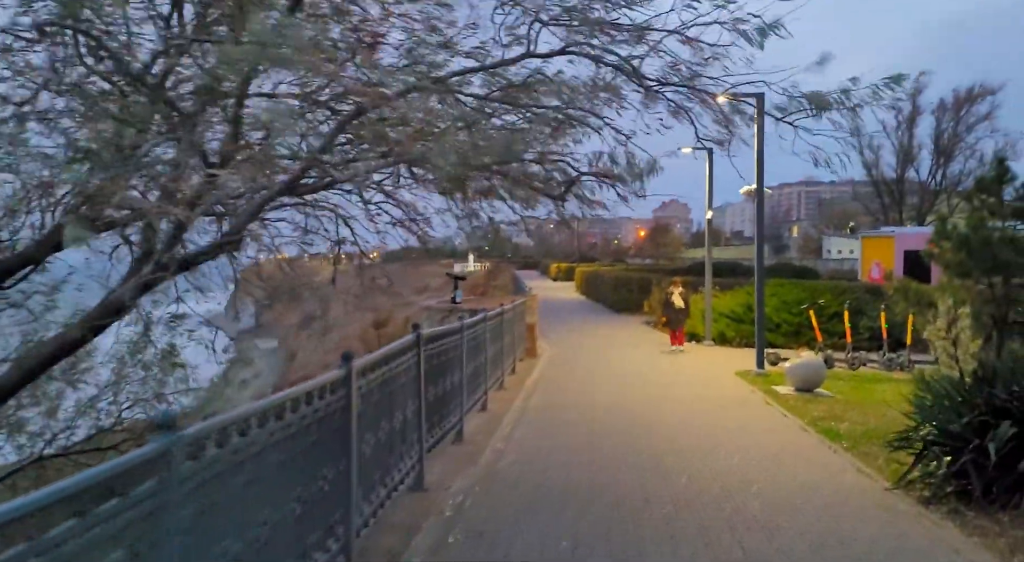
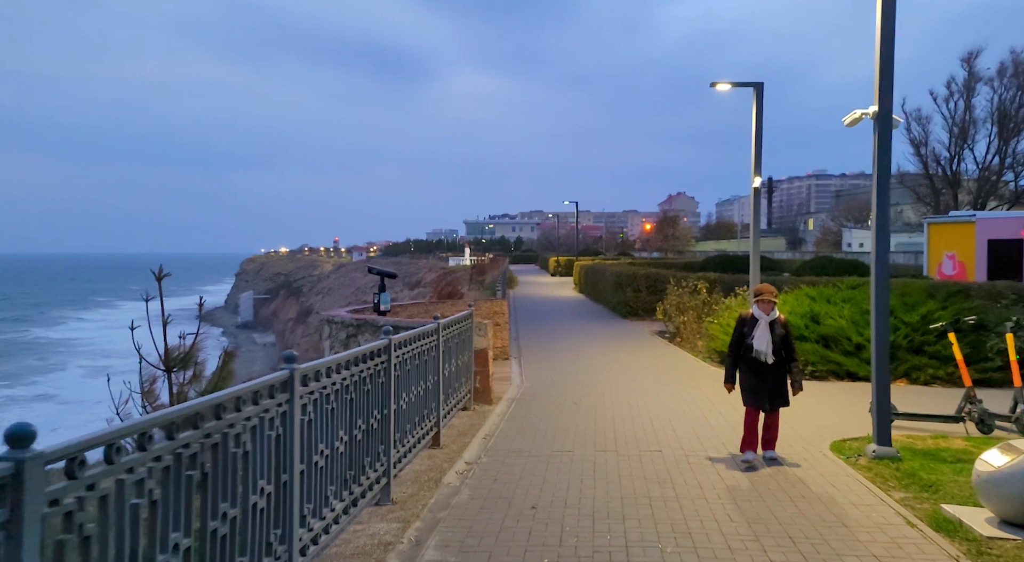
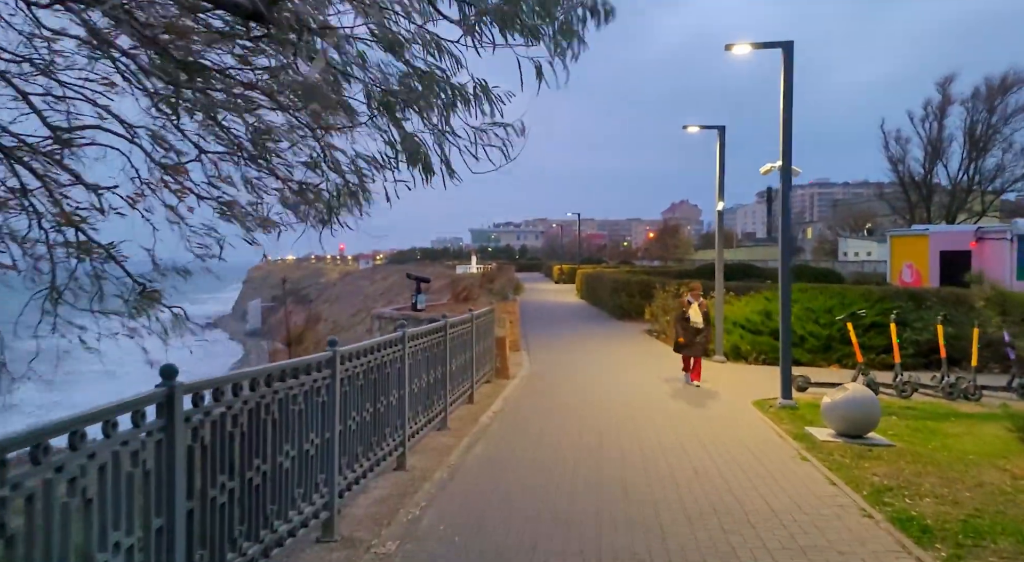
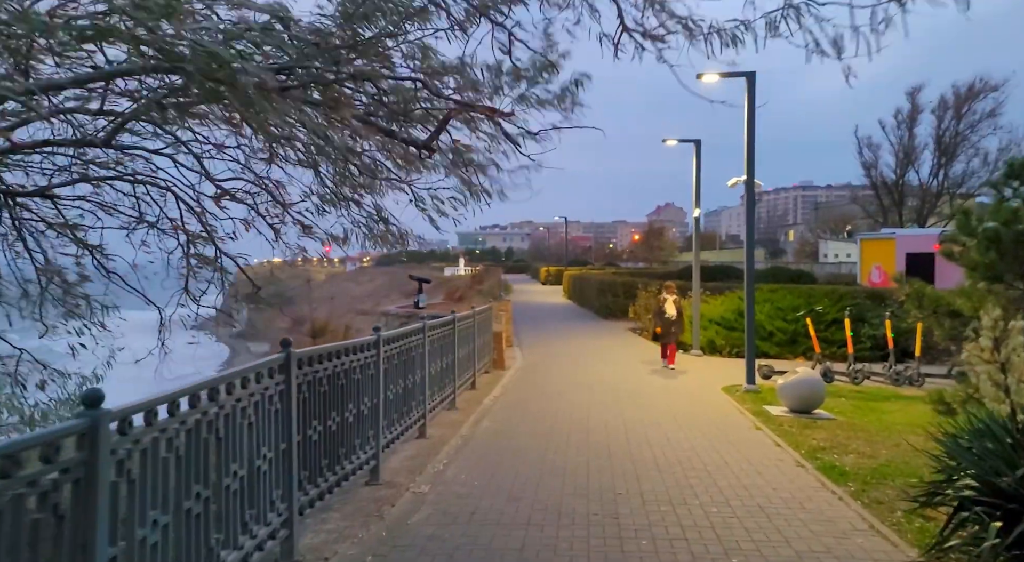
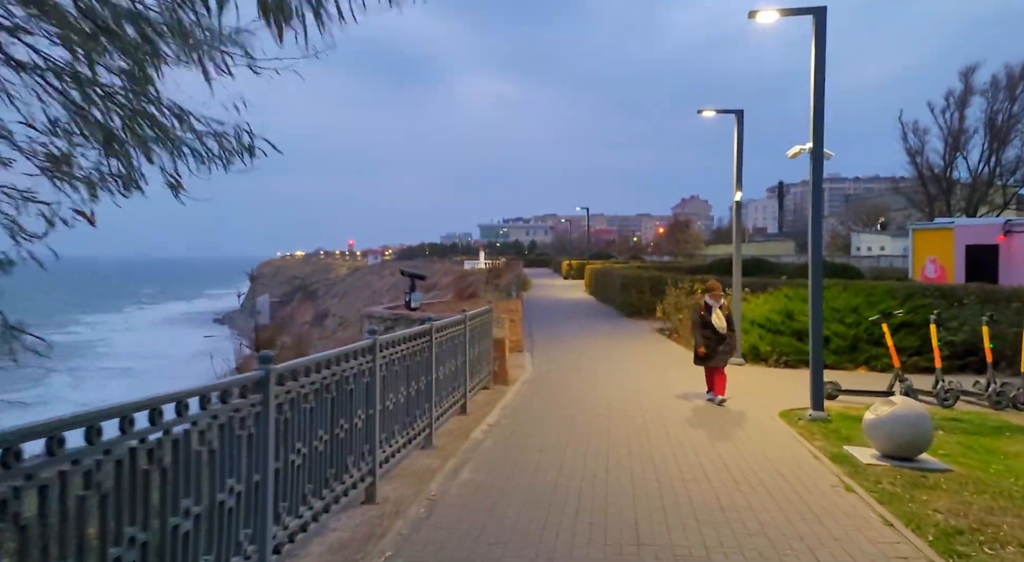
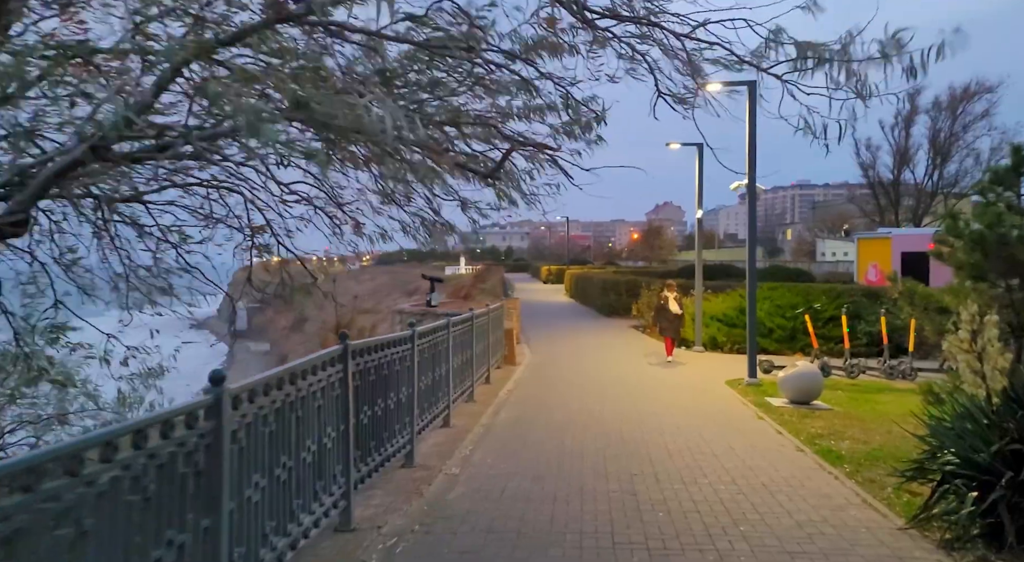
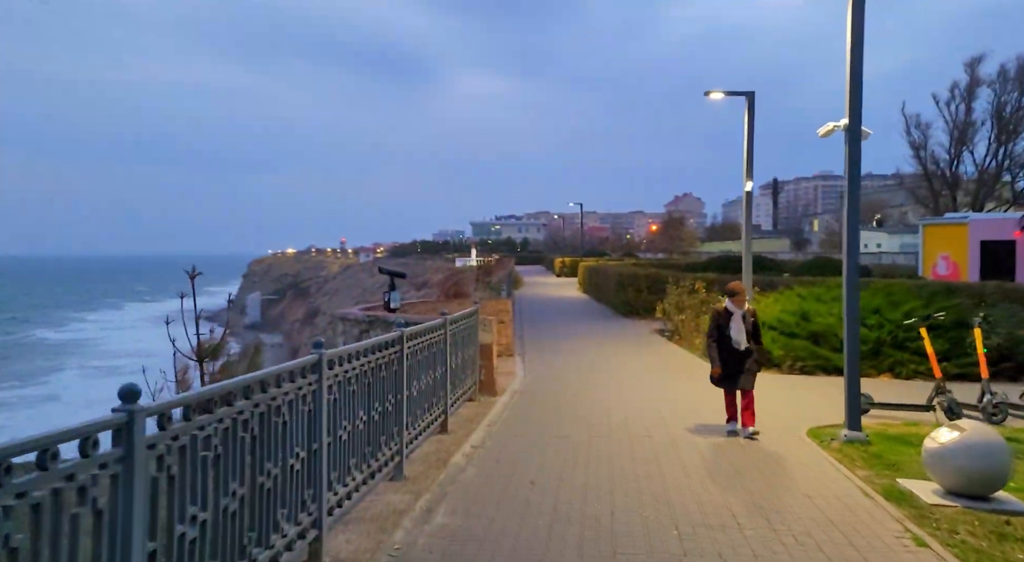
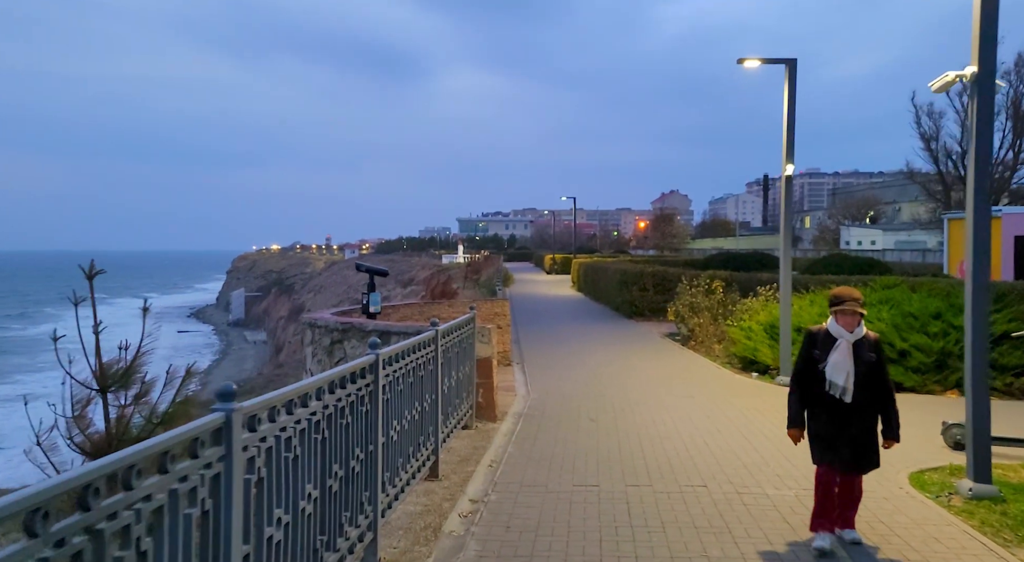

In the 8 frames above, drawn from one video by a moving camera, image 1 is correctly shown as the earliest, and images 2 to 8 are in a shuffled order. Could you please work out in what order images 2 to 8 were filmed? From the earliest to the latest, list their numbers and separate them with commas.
6, 4, 3, 5, 7, 2, 8
